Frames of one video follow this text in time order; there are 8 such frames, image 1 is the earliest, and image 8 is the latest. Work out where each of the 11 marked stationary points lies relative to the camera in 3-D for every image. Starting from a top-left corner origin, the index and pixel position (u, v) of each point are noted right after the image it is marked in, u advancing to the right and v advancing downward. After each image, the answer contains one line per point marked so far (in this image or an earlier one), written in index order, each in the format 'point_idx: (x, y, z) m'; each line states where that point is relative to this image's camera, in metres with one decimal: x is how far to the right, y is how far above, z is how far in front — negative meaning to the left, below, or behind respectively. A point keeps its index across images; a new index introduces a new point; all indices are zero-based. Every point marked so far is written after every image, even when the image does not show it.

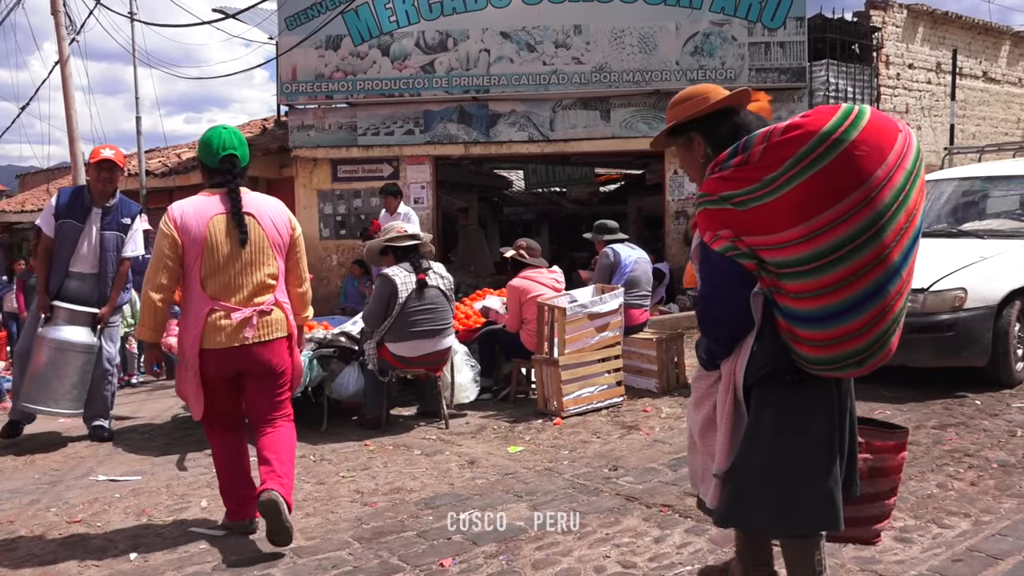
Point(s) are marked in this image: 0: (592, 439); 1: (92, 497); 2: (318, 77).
0: (+0.5, -1.0, +5.7) m
1: (-2.5, -1.2, +5.0) m
2: (-3.0, +3.3, +13.3) m
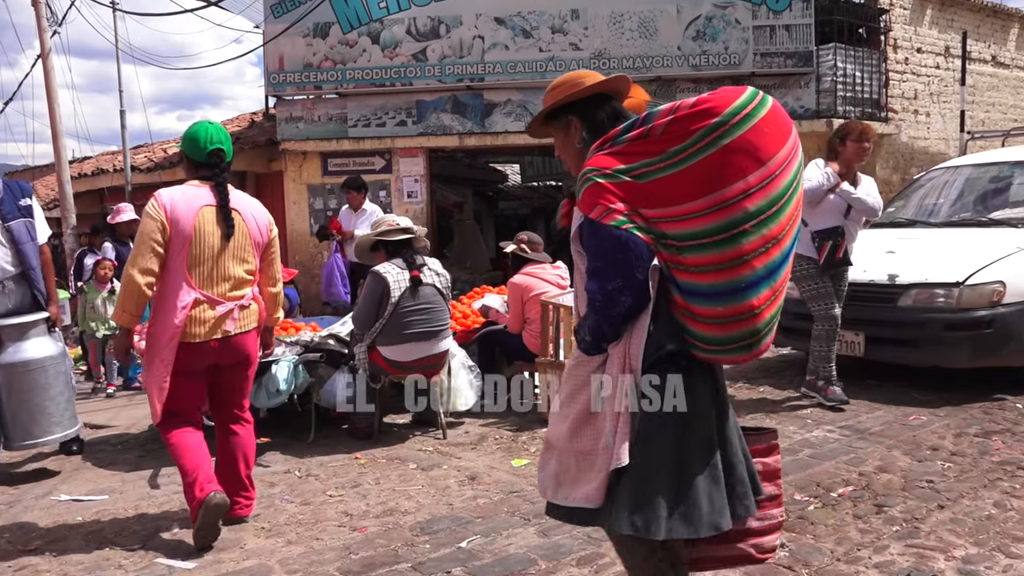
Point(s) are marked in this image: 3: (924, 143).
0: (+0.6, -1.0, +5.2) m
1: (-2.4, -1.2, +4.5) m
2: (-3.1, +3.3, +12.7) m
3: (+7.1, +2.5, +14.6) m
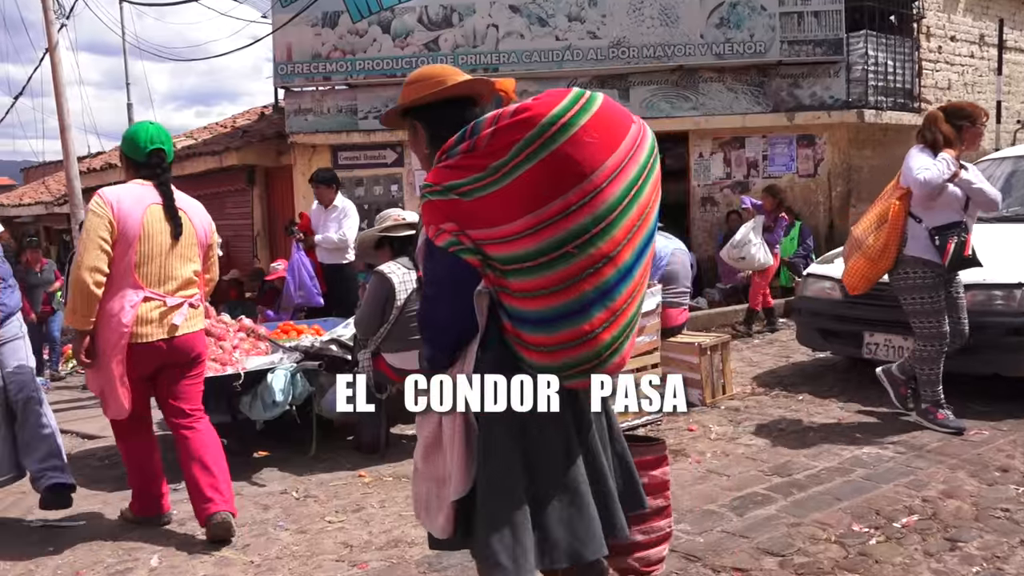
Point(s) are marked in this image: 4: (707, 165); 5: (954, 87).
0: (+0.7, -1.0, +4.7) m
1: (-2.3, -1.2, +4.0) m
2: (-2.9, +3.4, +12.3) m
3: (+7.3, +2.5, +14.0) m
4: (+2.8, +1.8, +12.2) m
5: (+7.2, +3.3, +13.9) m
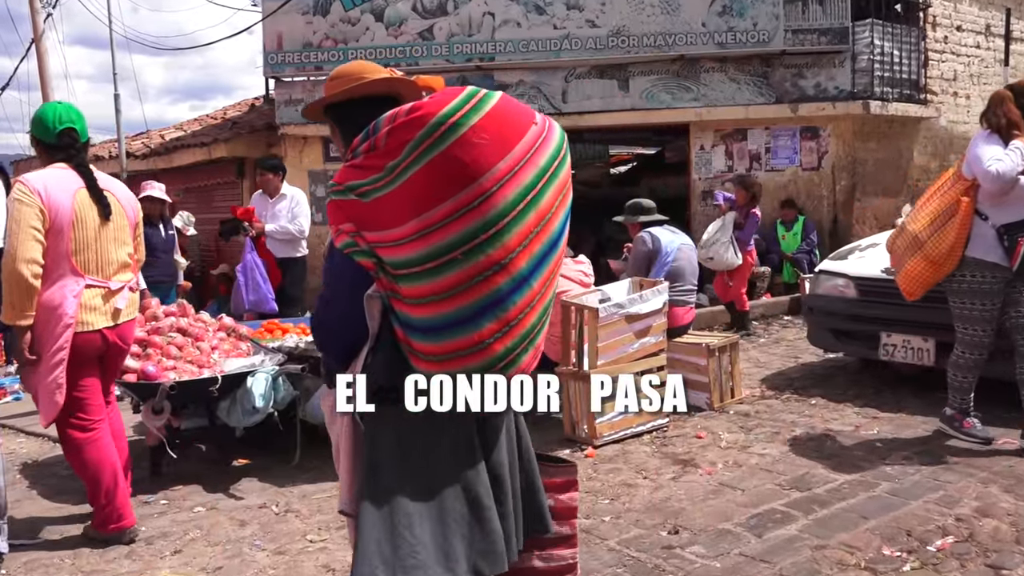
0: (+0.7, -1.0, +4.4) m
1: (-2.3, -1.2, +3.7) m
2: (-2.9, +3.4, +11.9) m
3: (+7.3, +2.6, +13.7) m
4: (+2.8, +1.8, +11.9) m
5: (+7.2, +3.4, +13.6) m
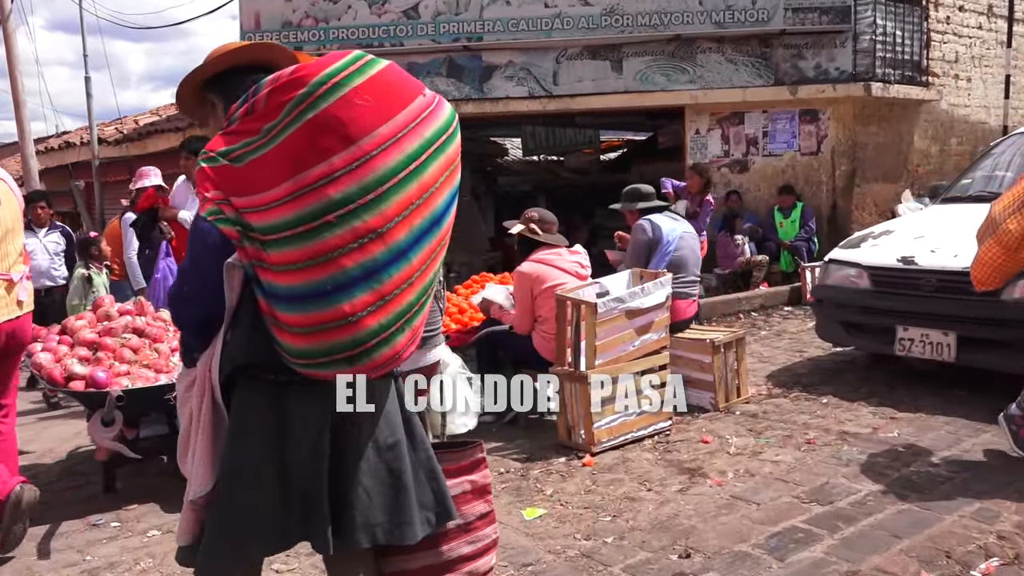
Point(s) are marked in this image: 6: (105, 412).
0: (+0.6, -1.0, +4.0) m
1: (-2.4, -1.2, +3.2) m
2: (-3.1, +3.6, +11.4) m
3: (+7.1, +2.8, +13.3) m
4: (+2.6, +2.0, +11.5) m
5: (+7.0, +3.6, +13.2) m
6: (-1.9, -0.6, +4.0) m
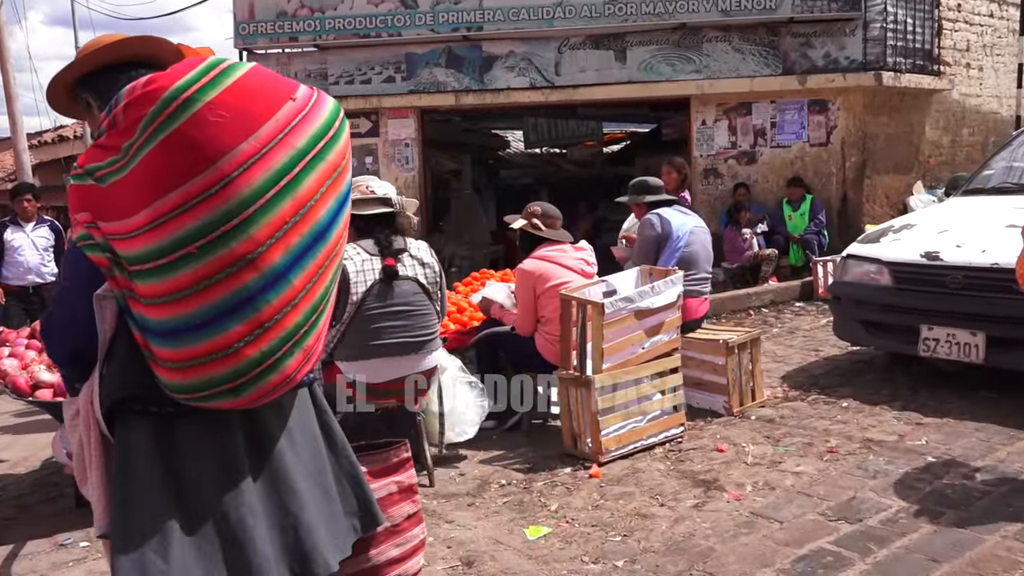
0: (+0.6, -1.0, +3.7) m
1: (-2.4, -1.2, +3.0) m
2: (-3.1, +3.6, +11.1) m
3: (+7.1, +2.9, +13.0) m
4: (+2.6, +2.0, +11.2) m
5: (+7.0, +3.6, +12.8) m
6: (-1.9, -0.6, +3.7) m
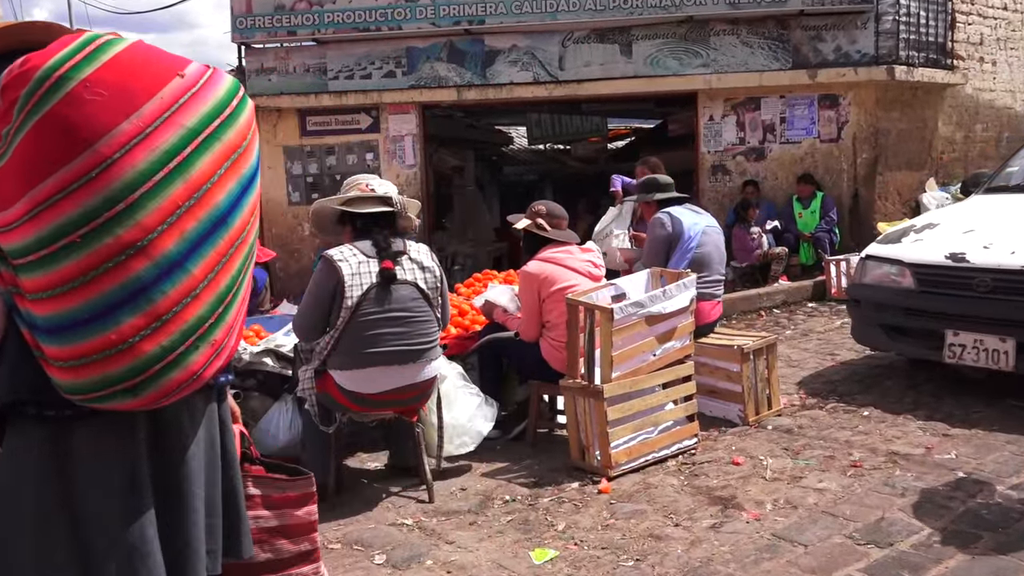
0: (+0.6, -1.0, +3.5) m
1: (-2.4, -1.3, +2.7) m
2: (-3.0, +3.6, +10.8) m
3: (+7.2, +2.9, +12.7) m
4: (+2.7, +2.0, +10.9) m
5: (+7.1, +3.7, +12.6) m
6: (-1.9, -0.6, +3.5) m
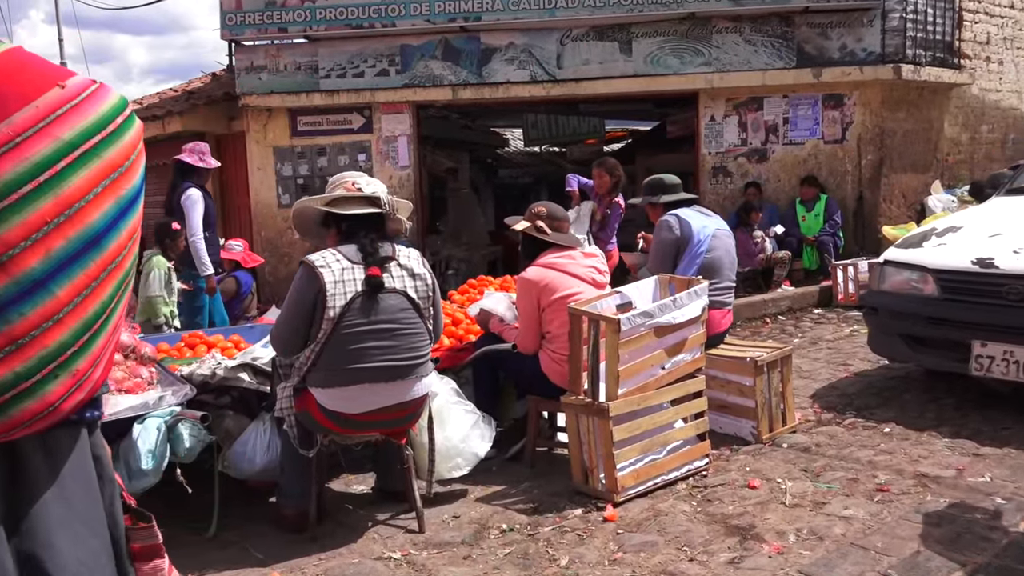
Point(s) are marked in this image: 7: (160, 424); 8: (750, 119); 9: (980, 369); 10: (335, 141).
0: (+0.6, -1.0, +3.1) m
1: (-2.4, -1.3, +2.4) m
2: (-3.1, +3.5, +10.5) m
3: (+7.1, +2.8, +12.4) m
4: (+2.6, +2.0, +10.6) m
5: (+7.0, +3.6, +12.3) m
6: (-1.9, -0.6, +3.1) m
7: (-1.4, -0.5, +3.4) m
8: (+3.0, +2.1, +10.5) m
9: (+2.5, -0.4, +4.6) m
10: (-2.3, +1.9, +10.8) m
